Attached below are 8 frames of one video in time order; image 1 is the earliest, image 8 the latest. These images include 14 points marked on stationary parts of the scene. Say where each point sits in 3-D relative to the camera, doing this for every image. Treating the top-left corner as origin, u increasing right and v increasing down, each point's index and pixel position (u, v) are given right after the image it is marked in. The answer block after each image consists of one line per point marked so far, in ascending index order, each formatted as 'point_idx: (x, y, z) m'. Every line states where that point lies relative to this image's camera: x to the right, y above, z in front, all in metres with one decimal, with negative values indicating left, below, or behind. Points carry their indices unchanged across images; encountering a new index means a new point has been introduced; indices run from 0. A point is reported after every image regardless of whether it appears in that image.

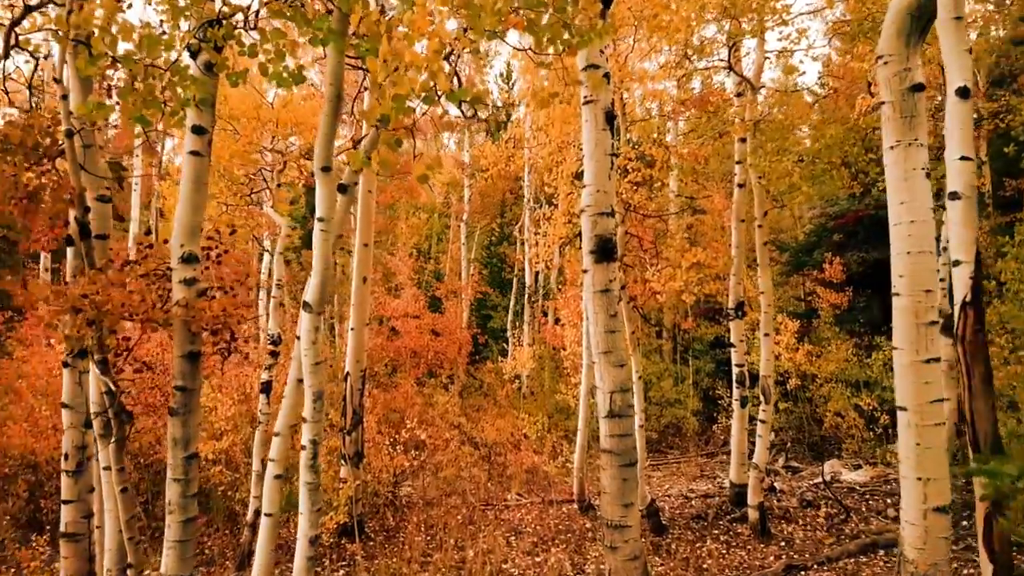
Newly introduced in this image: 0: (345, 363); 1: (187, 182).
0: (-3.5, -1.6, +9.3) m
1: (-3.2, +1.0, +4.3) m
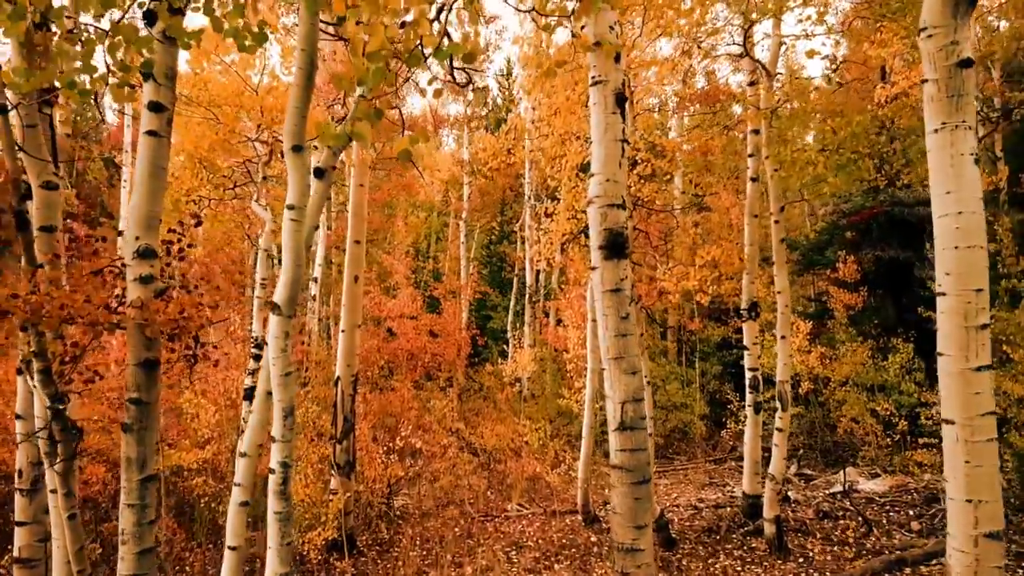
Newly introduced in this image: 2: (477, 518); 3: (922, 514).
0: (-3.5, -1.6, +8.8) m
1: (-3.2, +1.0, +3.8) m
2: (-0.8, -5.2, +9.8) m
3: (+8.5, -4.7, +9.1) m
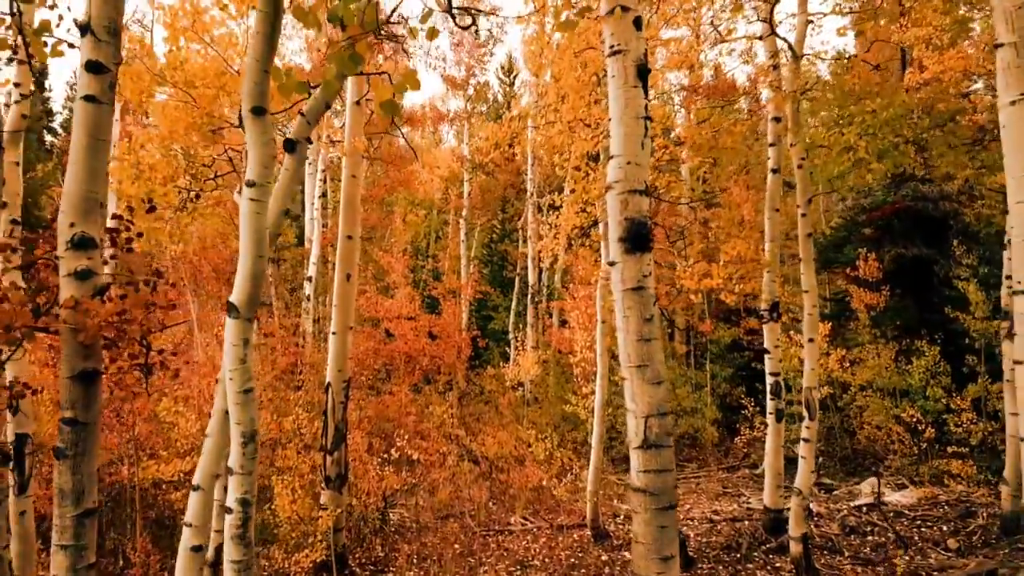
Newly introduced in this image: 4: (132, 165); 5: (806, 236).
0: (-3.5, -1.6, +8.1) m
1: (-3.1, +1.1, +3.1) m
2: (-0.7, -5.2, +9.2) m
3: (+8.6, -4.7, +8.4) m
4: (-6.5, +2.1, +7.5) m
5: (+5.0, +0.9, +7.5) m
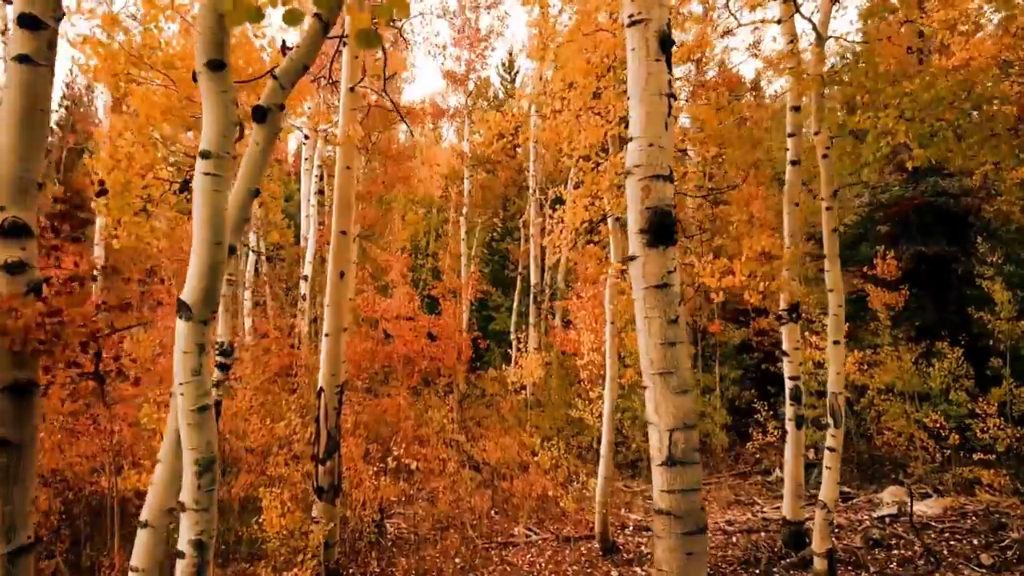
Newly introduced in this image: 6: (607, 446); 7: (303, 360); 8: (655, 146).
0: (-3.4, -1.6, +7.6) m
1: (-3.0, +1.1, +2.6) m
2: (-0.6, -5.1, +8.7) m
3: (+8.7, -4.7, +7.9) m
4: (-6.5, +2.1, +7.0) m
5: (+5.1, +0.9, +7.0) m
6: (+1.8, -3.1, +8.5) m
7: (-5.7, -2.0, +12.0) m
8: (+1.3, +1.3, +4.1) m
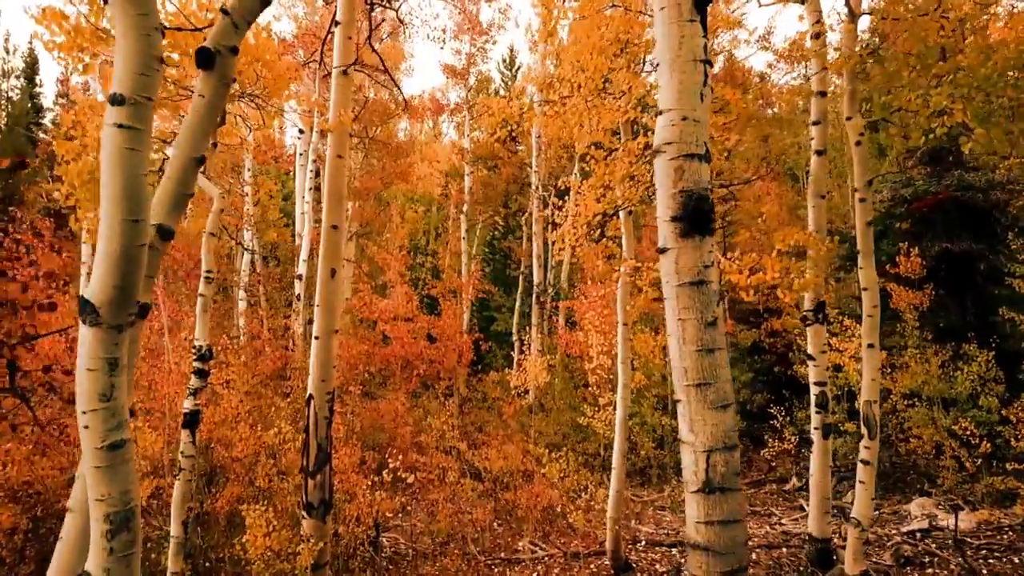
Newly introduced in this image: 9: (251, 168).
0: (-3.3, -1.5, +7.1) m
1: (-2.9, +1.1, +2.0) m
2: (-0.5, -5.1, +8.1) m
3: (+8.8, -4.6, +7.3) m
4: (-6.4, +2.2, +6.4) m
5: (+5.2, +0.9, +6.4) m
6: (+1.9, -3.1, +7.9) m
7: (-5.7, -1.9, +11.4) m
8: (+1.4, +1.4, +3.5) m
9: (-9.9, +4.5, +16.7) m
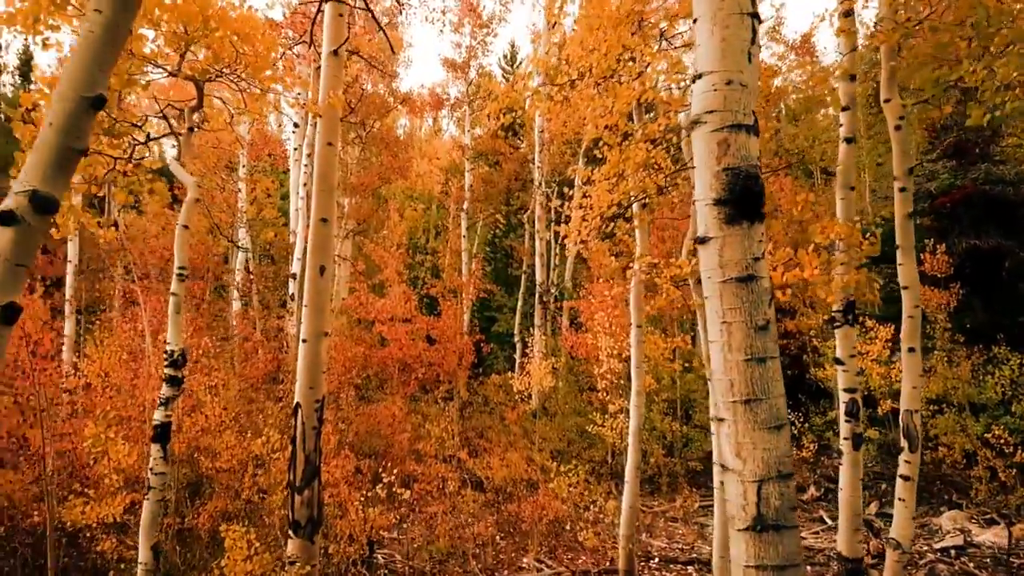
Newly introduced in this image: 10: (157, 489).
0: (-3.2, -1.5, +6.5) m
1: (-2.9, +1.1, +1.5) m
2: (-0.5, -5.1, +7.5) m
3: (+8.9, -4.6, +6.8) m
4: (-6.3, +2.2, +5.8) m
5: (+5.3, +1.0, +5.8) m
6: (+2.0, -3.0, +7.3) m
7: (-5.6, -1.9, +10.8) m
8: (+1.5, +1.4, +2.9) m
9: (-9.8, +4.5, +16.1) m
10: (-4.2, -2.4, +5.2) m
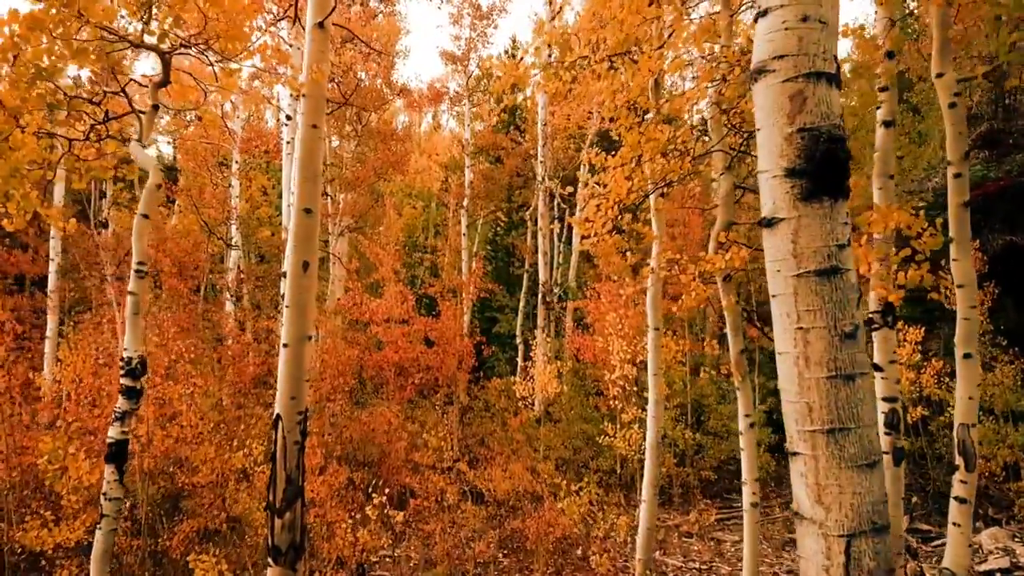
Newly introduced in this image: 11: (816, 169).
0: (-3.2, -1.5, +5.8) m
1: (-2.8, +1.1, +0.8) m
2: (-0.4, -5.1, +6.9) m
3: (+8.9, -4.6, +6.1) m
4: (-6.2, +2.2, +5.2) m
5: (+5.3, +1.0, +5.2) m
6: (+2.1, -3.0, +6.6) m
7: (-5.5, -1.9, +10.1) m
8: (+1.6, +1.4, +2.3) m
9: (-9.8, +4.5, +15.4) m
10: (-4.2, -2.4, +4.5) m
11: (+1.6, +0.6, +2.2) m
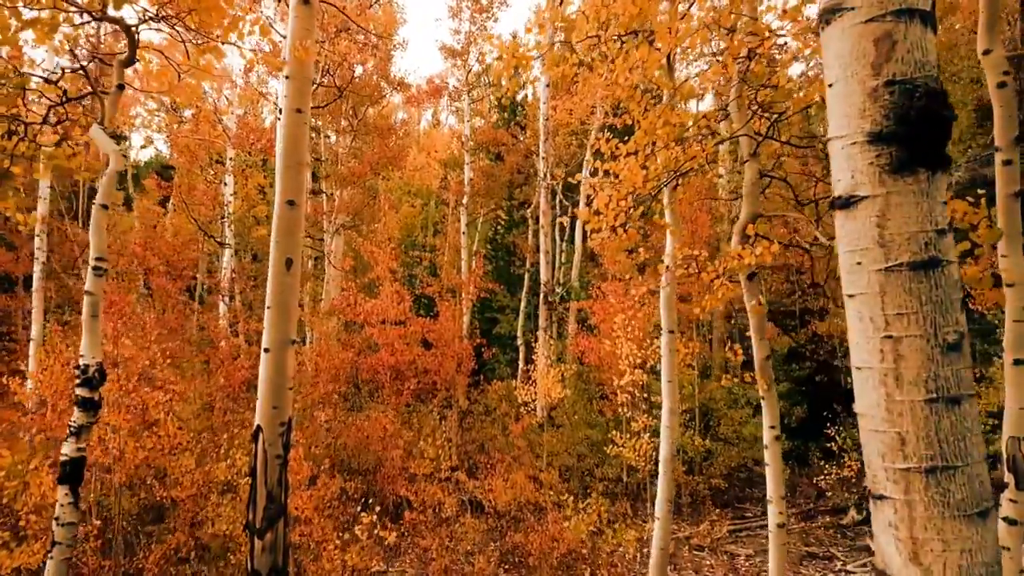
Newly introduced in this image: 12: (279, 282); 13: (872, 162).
0: (-3.1, -1.5, +5.3) m
1: (-2.8, +1.2, +0.3) m
2: (-0.4, -5.1, +6.4) m
3: (+9.0, -4.6, +5.6) m
4: (-6.2, +2.2, +4.7) m
5: (+5.4, +1.0, +4.7) m
6: (+2.1, -3.0, +6.1) m
7: (-5.5, -1.9, +9.6) m
8: (+1.6, +1.4, +1.8) m
9: (-9.7, +4.5, +15.0) m
10: (-4.1, -2.4, +4.0) m
11: (+1.6, +0.6, +1.7) m
12: (-2.8, +0.1, +5.3) m
13: (+1.5, +0.5, +1.8) m
